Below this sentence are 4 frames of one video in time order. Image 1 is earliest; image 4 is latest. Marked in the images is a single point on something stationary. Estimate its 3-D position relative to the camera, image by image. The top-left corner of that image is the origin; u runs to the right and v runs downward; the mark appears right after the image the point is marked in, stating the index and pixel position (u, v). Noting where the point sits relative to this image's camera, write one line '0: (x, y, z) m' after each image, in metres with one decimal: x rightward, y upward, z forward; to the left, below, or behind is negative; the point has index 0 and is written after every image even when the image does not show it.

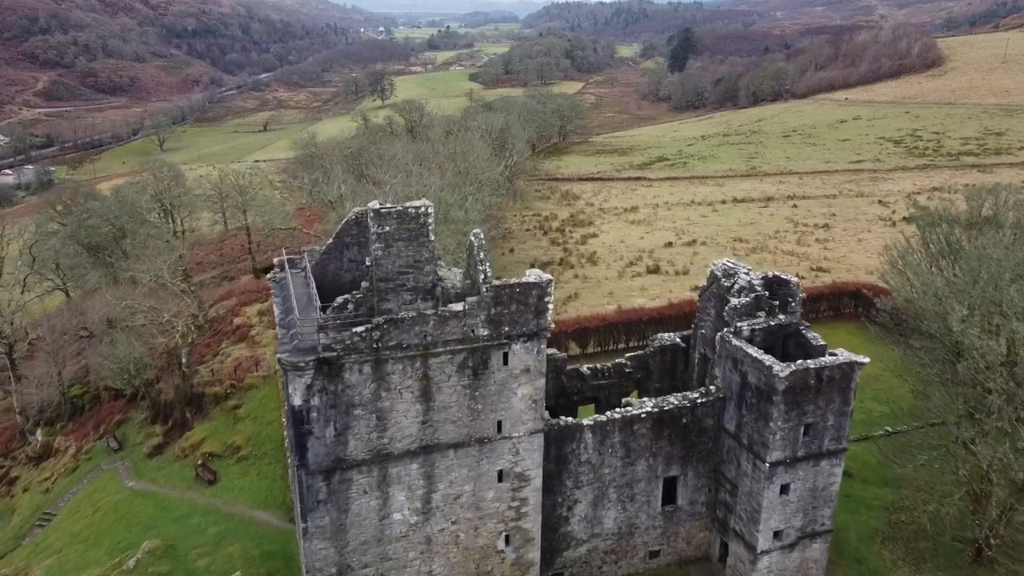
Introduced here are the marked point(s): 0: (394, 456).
0: (-2.4, -3.5, +12.9) m
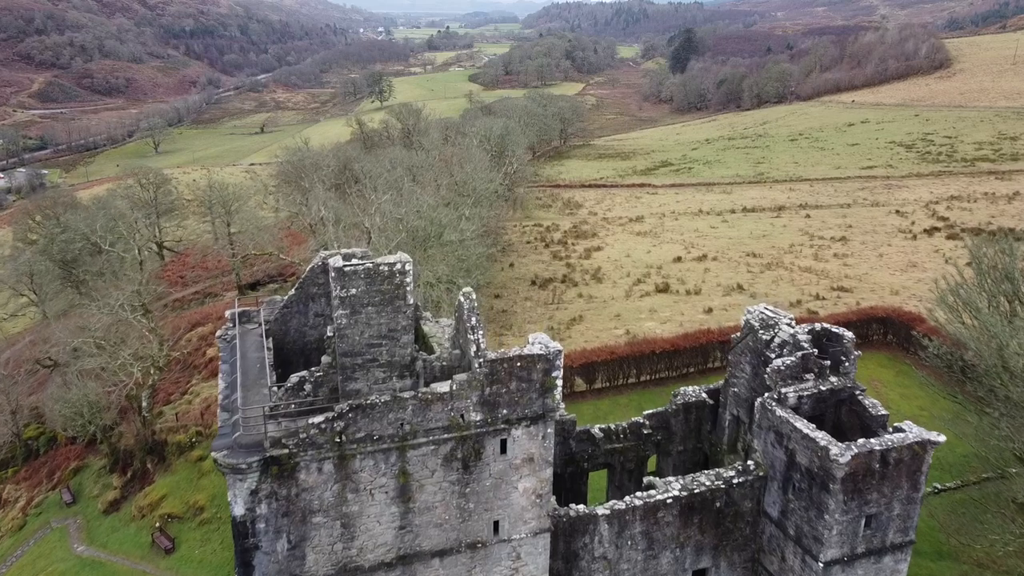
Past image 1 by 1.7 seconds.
0: (-2.4, -4.6, +10.3) m
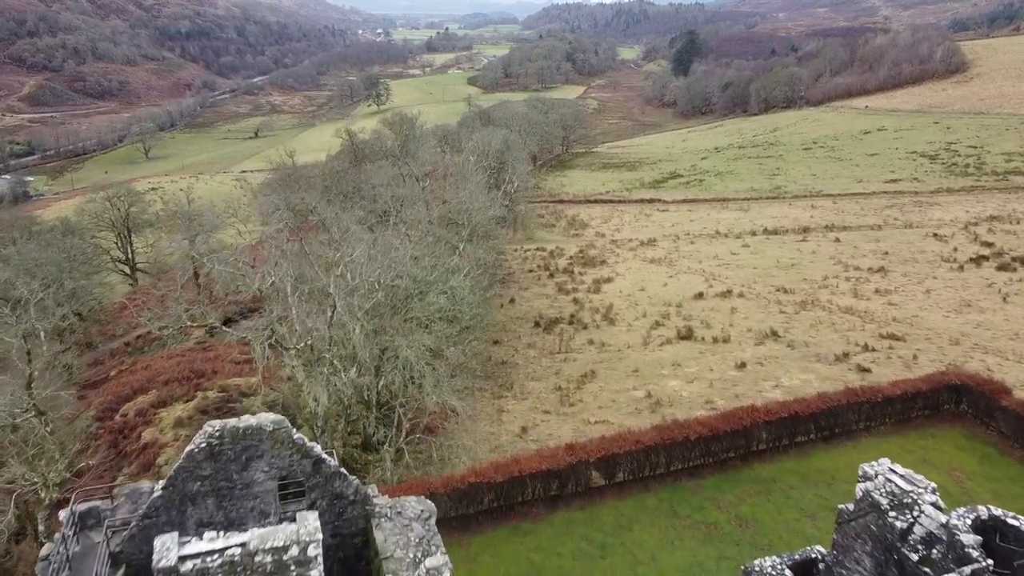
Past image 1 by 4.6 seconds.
0: (-2.4, -7.0, +5.6) m
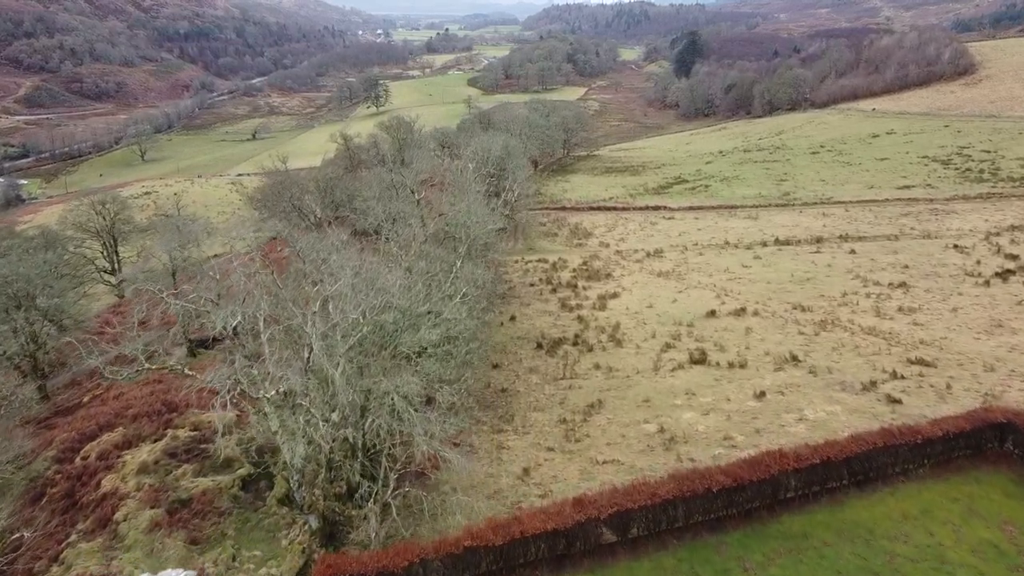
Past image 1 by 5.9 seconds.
0: (-2.4, -8.0, +3.4) m
